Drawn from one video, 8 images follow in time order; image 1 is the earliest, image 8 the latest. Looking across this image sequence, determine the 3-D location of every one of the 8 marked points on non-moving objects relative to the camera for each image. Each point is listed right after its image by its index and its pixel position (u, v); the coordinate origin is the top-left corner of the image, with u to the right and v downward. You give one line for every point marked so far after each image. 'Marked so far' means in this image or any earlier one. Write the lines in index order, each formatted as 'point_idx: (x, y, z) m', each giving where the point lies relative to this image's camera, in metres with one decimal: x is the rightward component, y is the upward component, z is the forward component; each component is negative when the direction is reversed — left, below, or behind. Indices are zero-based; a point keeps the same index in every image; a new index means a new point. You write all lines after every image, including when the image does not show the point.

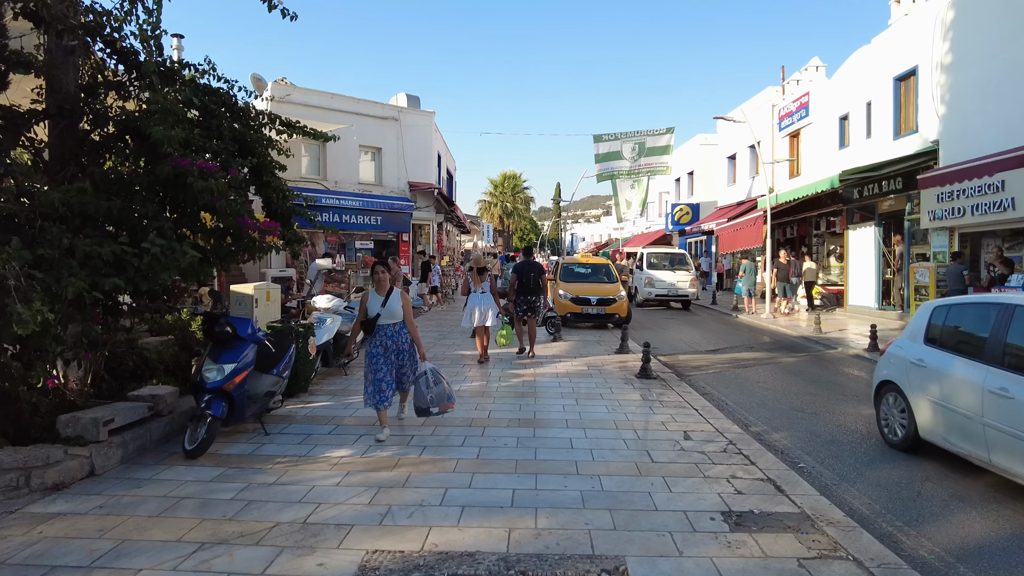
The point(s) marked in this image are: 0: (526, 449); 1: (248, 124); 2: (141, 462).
0: (+0.1, -1.3, +5.5) m
1: (-2.4, +1.5, +6.3) m
2: (-2.7, -1.3, +5.1) m
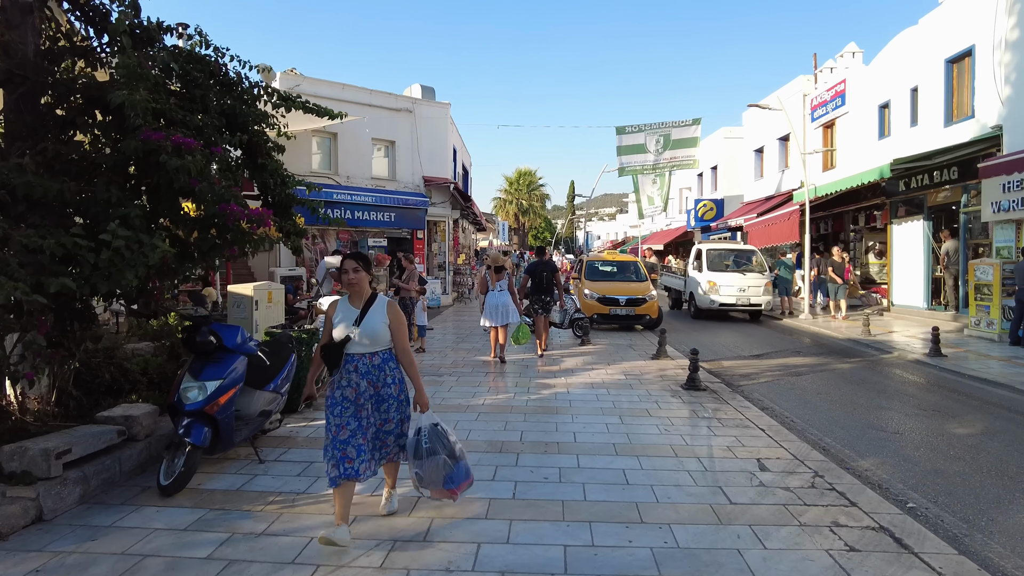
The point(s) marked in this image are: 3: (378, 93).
0: (+0.4, -1.3, +4.5) m
1: (-2.1, +1.5, +5.4) m
2: (-2.4, -1.3, +4.2) m
3: (-3.8, +5.5, +19.6) m
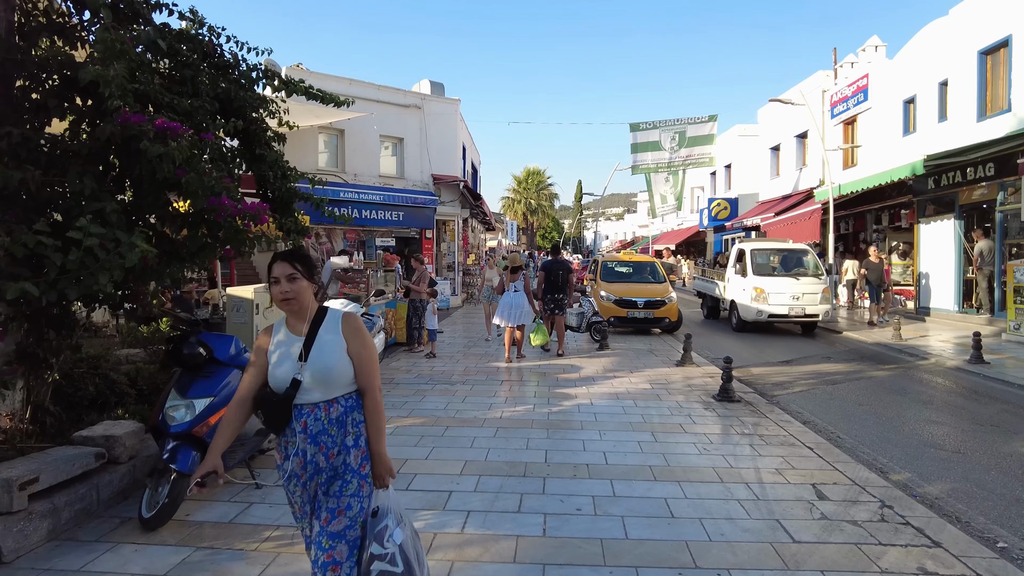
0: (+0.5, -1.3, +3.9) m
1: (-1.9, +1.5, +4.9) m
2: (-2.3, -1.3, +3.7) m
3: (-3.4, +5.5, +19.1) m
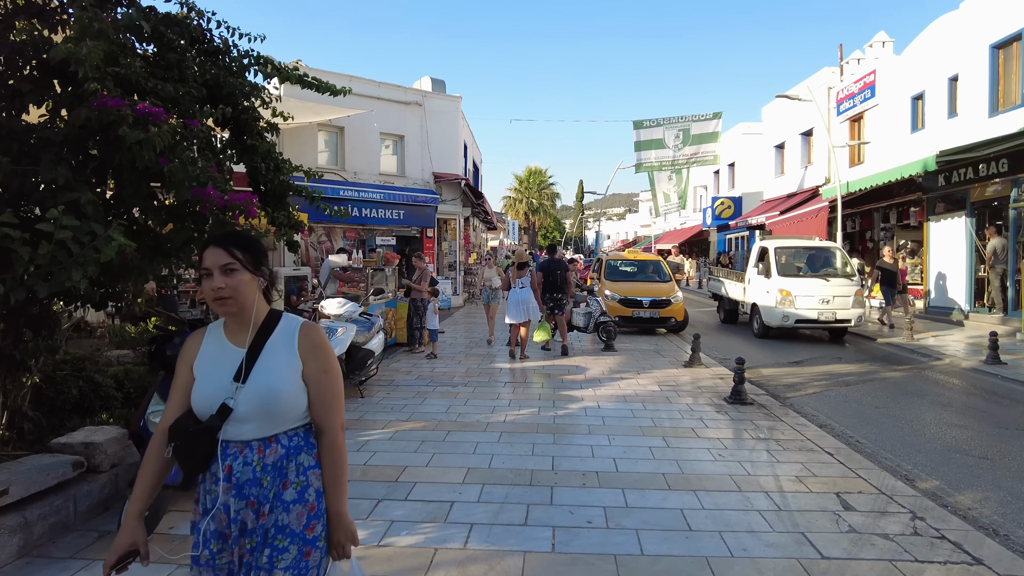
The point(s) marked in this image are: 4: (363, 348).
0: (+0.6, -1.3, +3.7) m
1: (-1.9, +1.5, +4.6) m
2: (-2.2, -1.3, +3.4) m
3: (-3.4, +5.5, +18.8) m
4: (-1.5, -0.6, +7.2) m
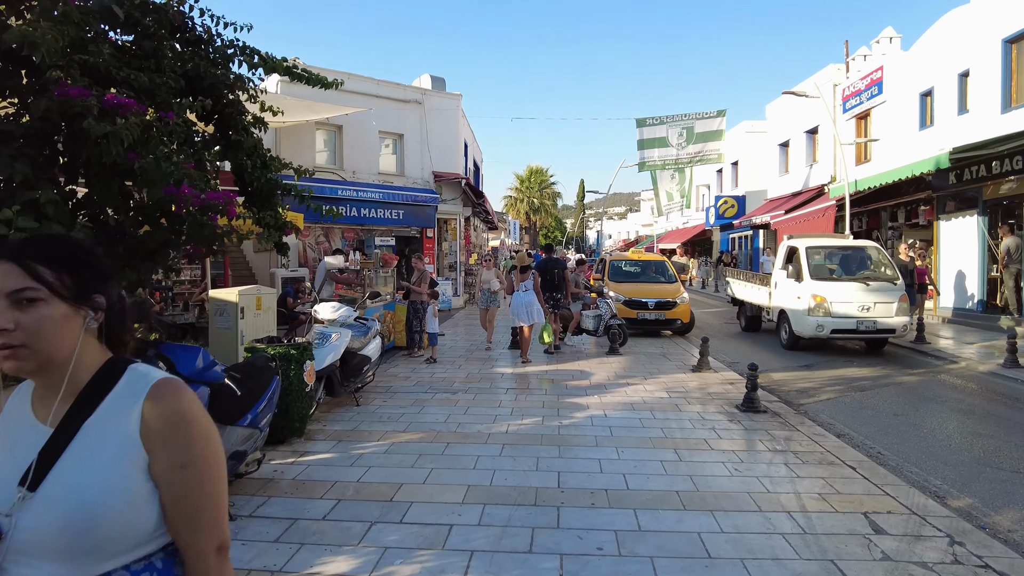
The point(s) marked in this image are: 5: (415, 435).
0: (+0.6, -1.3, +3.4) m
1: (-1.9, +1.4, +4.3) m
2: (-2.2, -1.3, +3.1) m
3: (-3.4, +5.5, +18.5) m
4: (-1.5, -0.7, +6.9) m
5: (-0.8, -1.2, +5.7) m
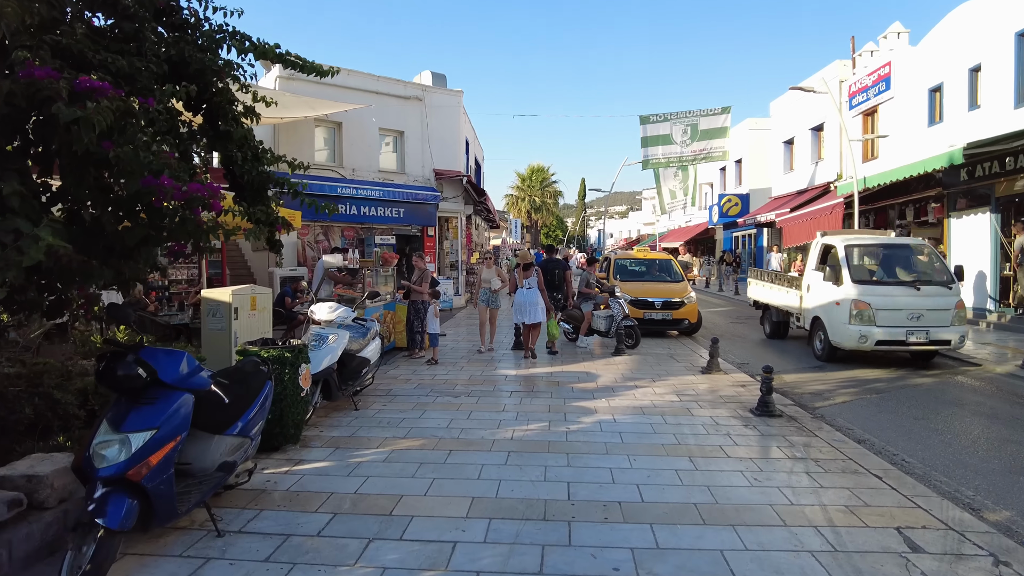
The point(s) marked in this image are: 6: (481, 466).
0: (+0.6, -1.3, +3.1) m
1: (-1.9, +1.4, +4.0) m
2: (-2.2, -1.3, +2.8) m
3: (-3.3, +5.5, +18.2) m
4: (-1.5, -0.6, +6.7) m
5: (-0.8, -1.2, +5.5) m
6: (-0.2, -1.2, +4.8) m
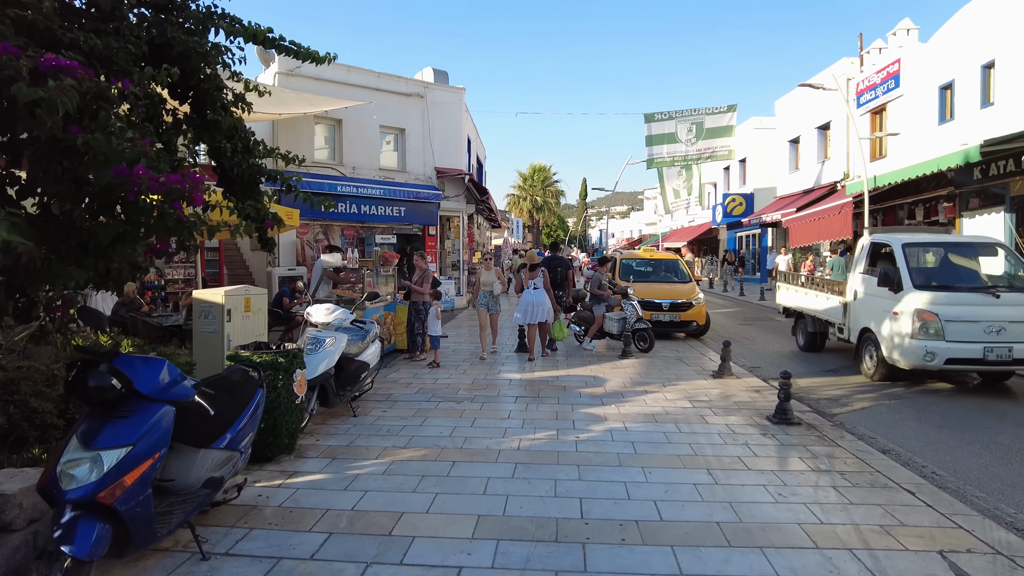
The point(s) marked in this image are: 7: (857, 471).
0: (+0.7, -1.3, +2.8) m
1: (-1.8, +1.4, +3.8) m
2: (-2.1, -1.3, +2.5) m
3: (-3.2, +5.5, +18.0) m
4: (-1.4, -0.7, +6.4) m
5: (-0.7, -1.2, +5.2) m
6: (-0.2, -1.2, +4.5) m
7: (+2.4, -1.3, +4.8) m
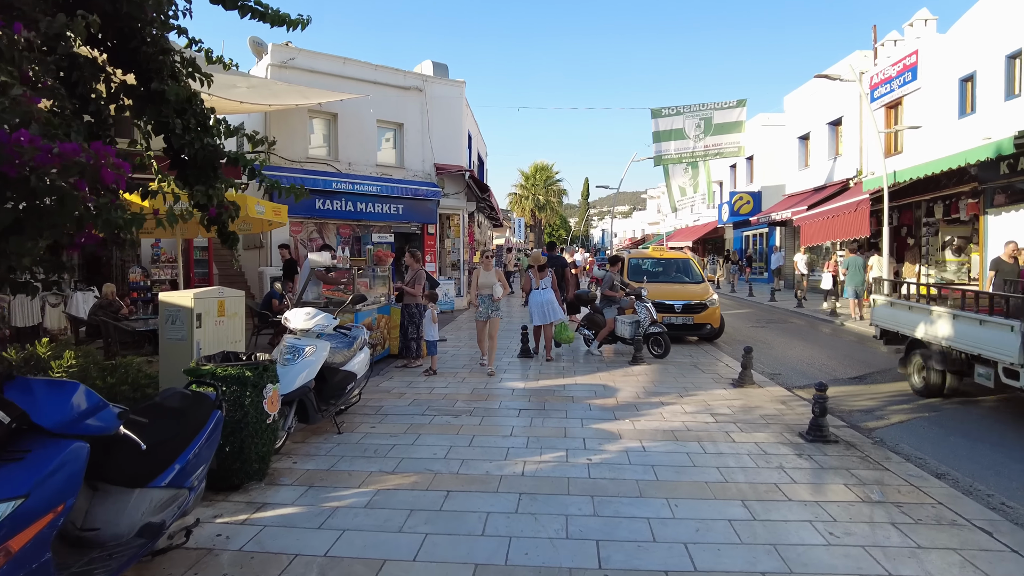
0: (+0.7, -1.3, +2.1) m
1: (-1.8, +1.4, +3.1) m
2: (-2.1, -1.4, +1.9) m
3: (-3.2, +5.5, +17.3) m
4: (-1.4, -0.7, +5.7) m
5: (-0.7, -1.2, +4.5) m
6: (-0.1, -1.3, +3.9) m
7: (+2.4, -1.3, +4.2) m
